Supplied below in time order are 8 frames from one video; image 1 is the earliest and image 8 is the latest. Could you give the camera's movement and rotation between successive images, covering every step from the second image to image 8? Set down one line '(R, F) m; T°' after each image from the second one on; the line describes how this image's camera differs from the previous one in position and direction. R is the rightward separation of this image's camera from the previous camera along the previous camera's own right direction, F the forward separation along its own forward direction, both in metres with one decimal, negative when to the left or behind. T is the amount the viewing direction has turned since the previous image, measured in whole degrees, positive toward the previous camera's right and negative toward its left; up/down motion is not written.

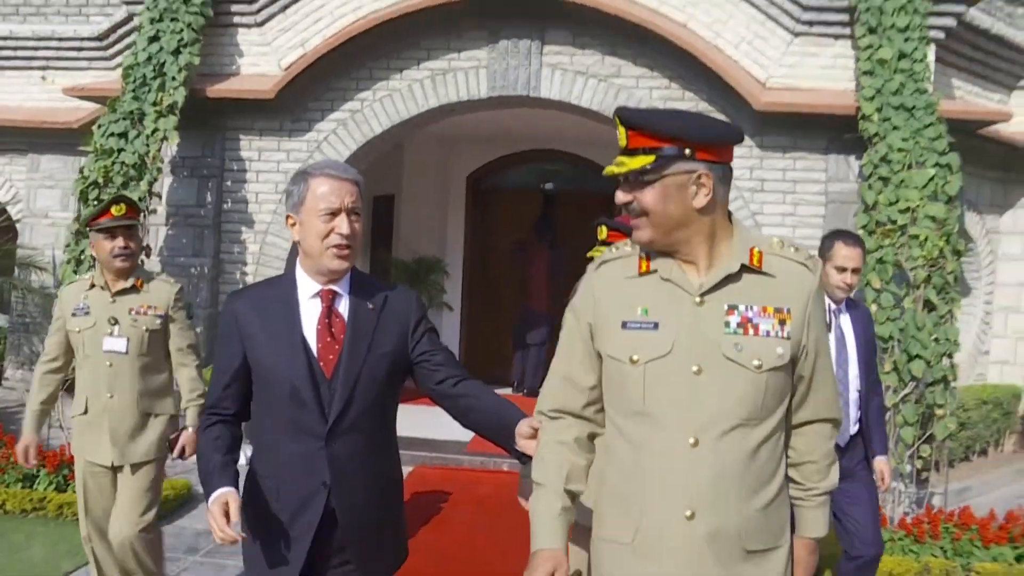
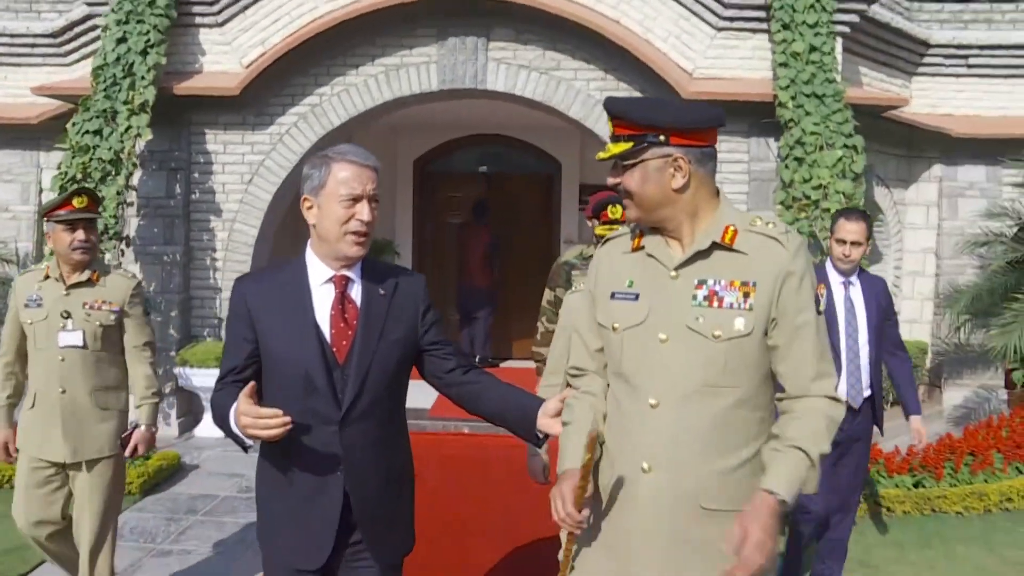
(-0.2, -0.6) m; +4°
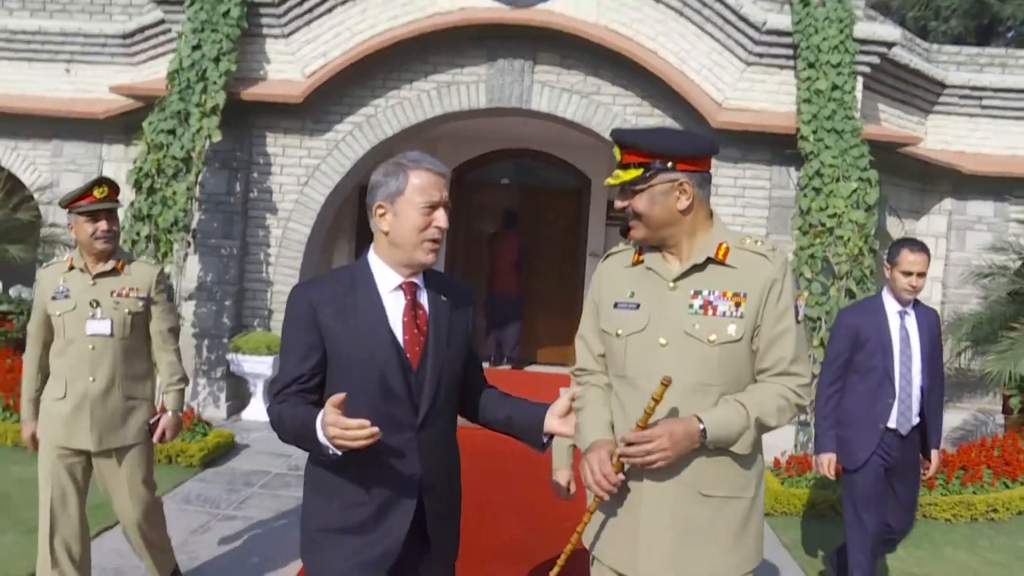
(-0.2, -0.5) m; -1°
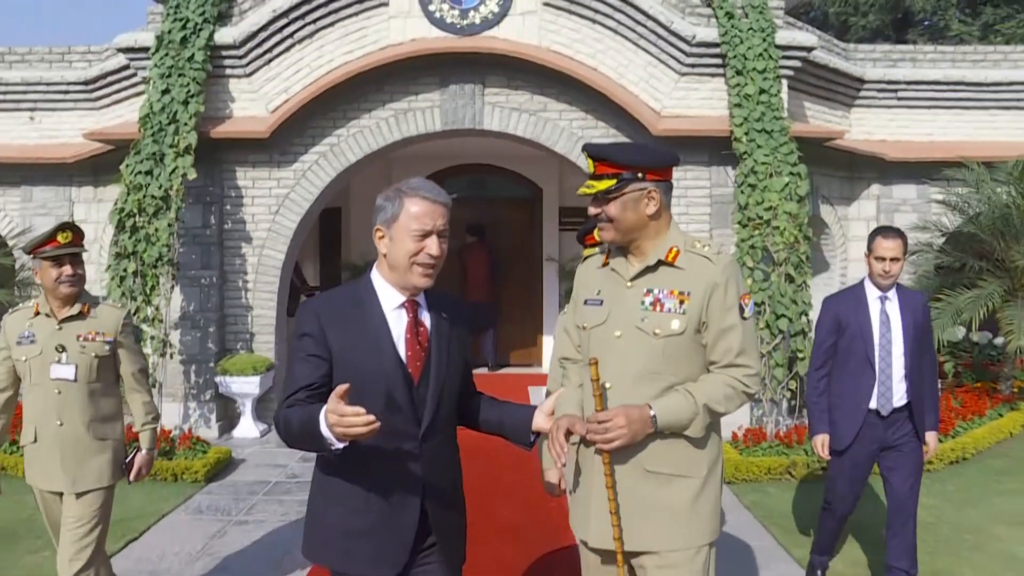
(-0.1, -0.5) m; +3°
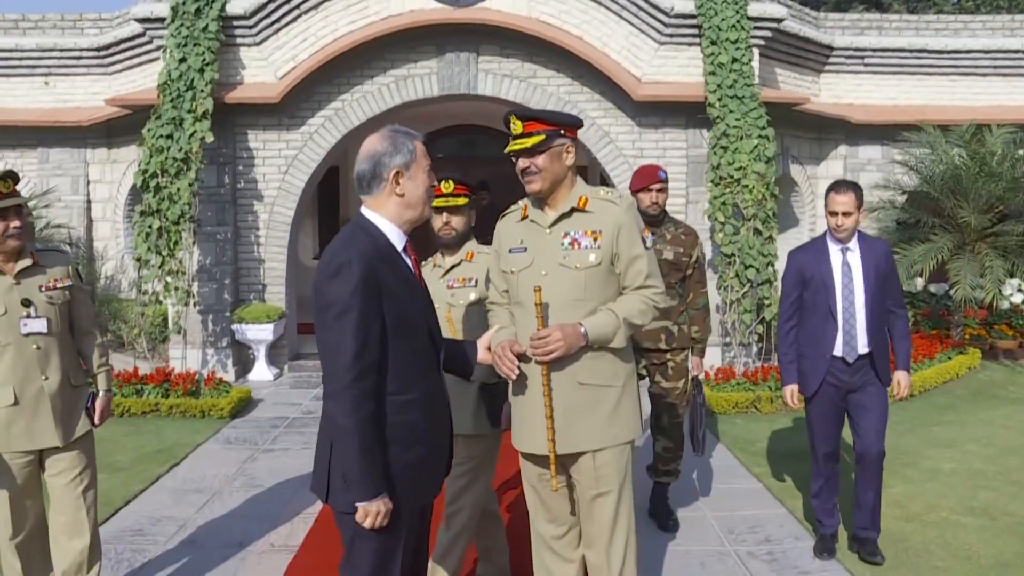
(-0.1, -0.7) m; +1°
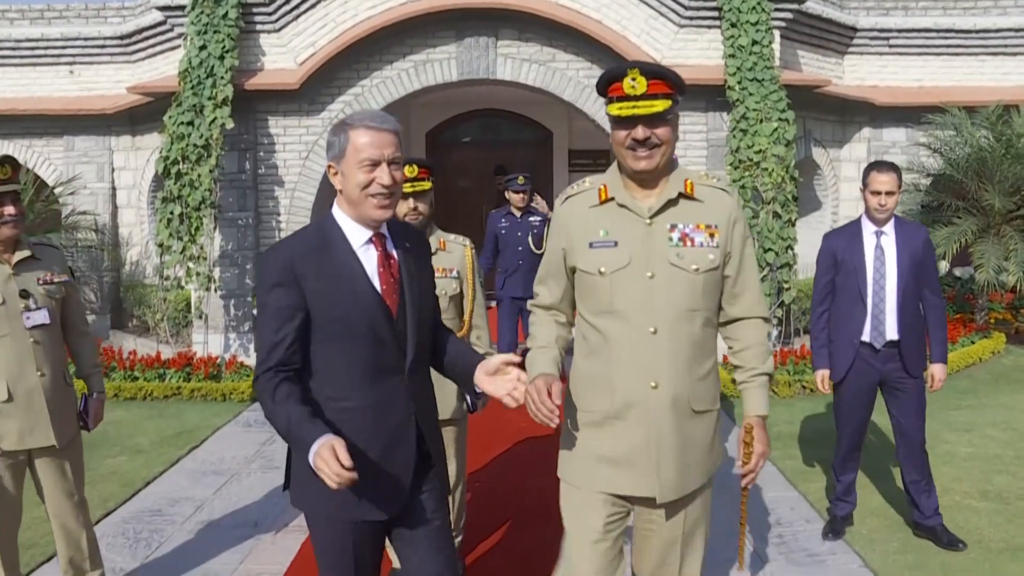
(+0.1, 0.0) m; -2°
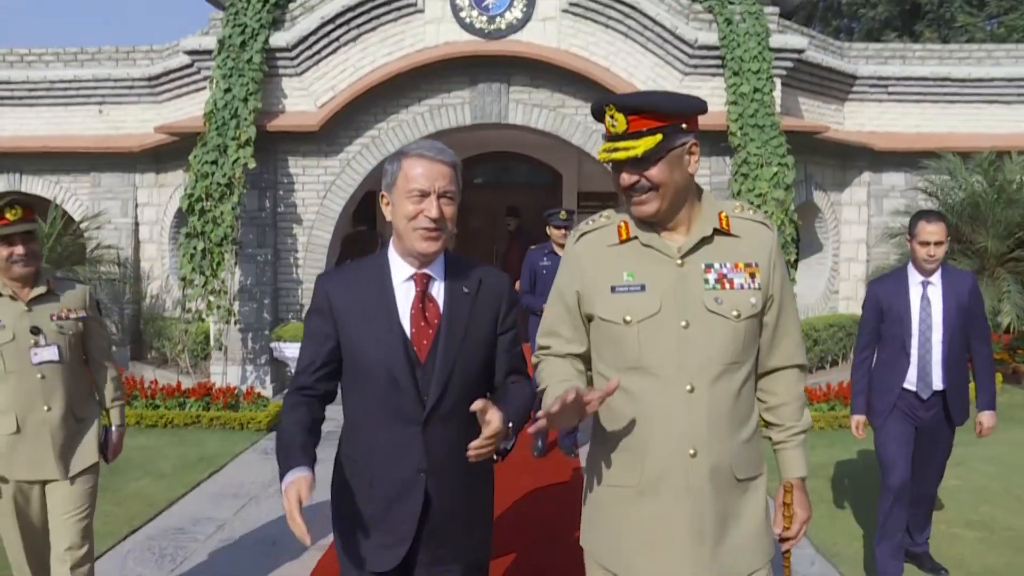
(0.0, -0.3) m; -1°
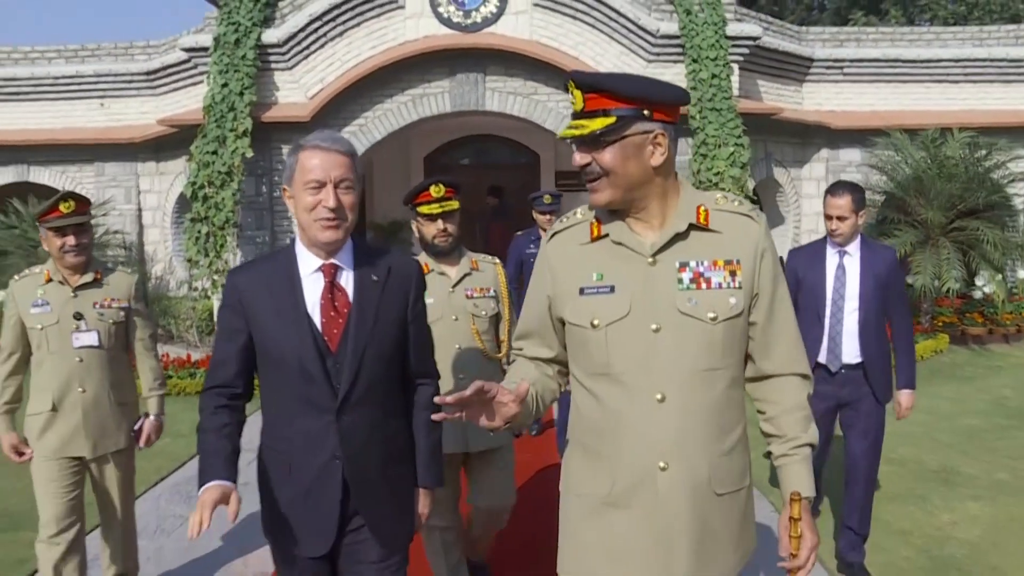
(+0.1, -0.8) m; 0°
